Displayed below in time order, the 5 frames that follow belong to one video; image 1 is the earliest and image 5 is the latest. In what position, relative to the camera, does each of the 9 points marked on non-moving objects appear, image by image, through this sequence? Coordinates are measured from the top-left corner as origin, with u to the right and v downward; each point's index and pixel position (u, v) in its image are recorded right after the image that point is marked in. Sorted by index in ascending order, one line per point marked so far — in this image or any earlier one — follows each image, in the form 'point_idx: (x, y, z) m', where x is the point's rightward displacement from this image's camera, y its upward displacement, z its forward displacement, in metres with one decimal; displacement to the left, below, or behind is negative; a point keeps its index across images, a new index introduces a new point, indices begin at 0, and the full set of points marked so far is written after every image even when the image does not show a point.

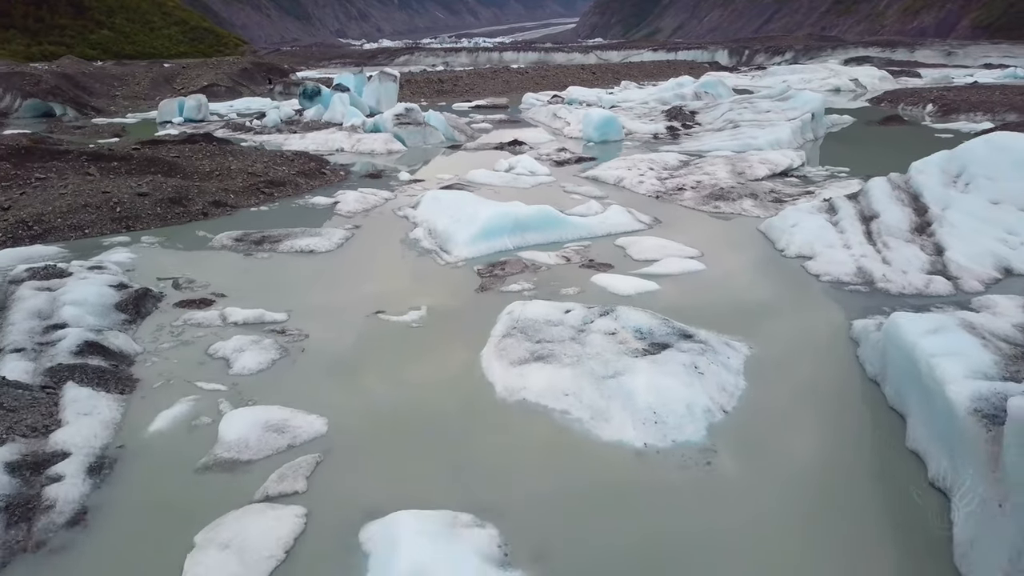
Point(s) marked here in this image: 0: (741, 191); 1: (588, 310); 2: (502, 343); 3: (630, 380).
0: (+3.0, +1.2, +10.6) m
1: (+0.6, -0.2, +6.0) m
2: (0.0, -0.3, +5.8) m
3: (+0.7, -0.6, +4.8) m
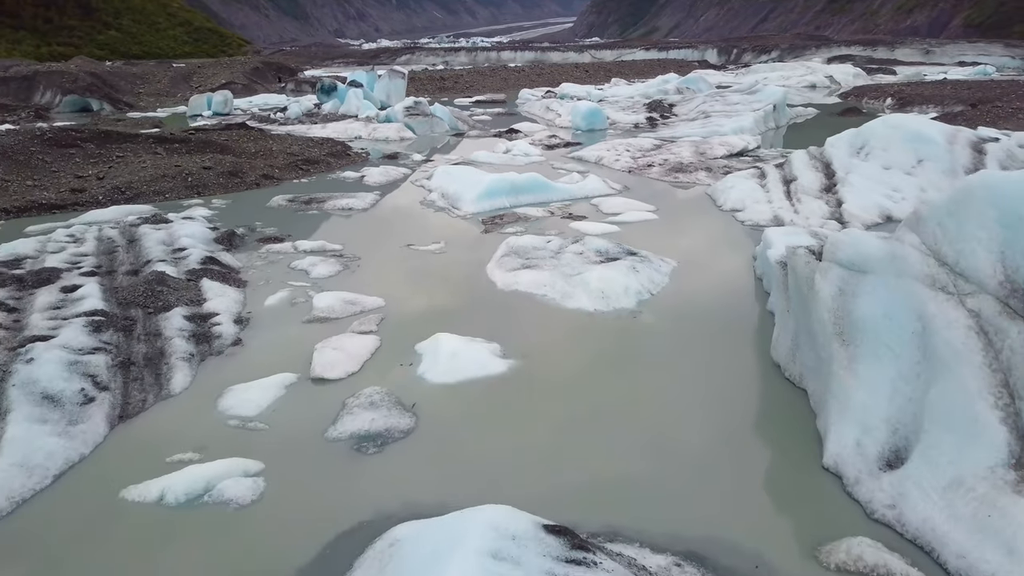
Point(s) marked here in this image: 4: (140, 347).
0: (+2.9, +1.9, +12.9) m
1: (+0.5, +0.5, +8.3) m
2: (-0.1, +0.3, +8.0) m
3: (+0.7, +0.1, +7.0) m
4: (-2.5, -0.4, +5.6) m
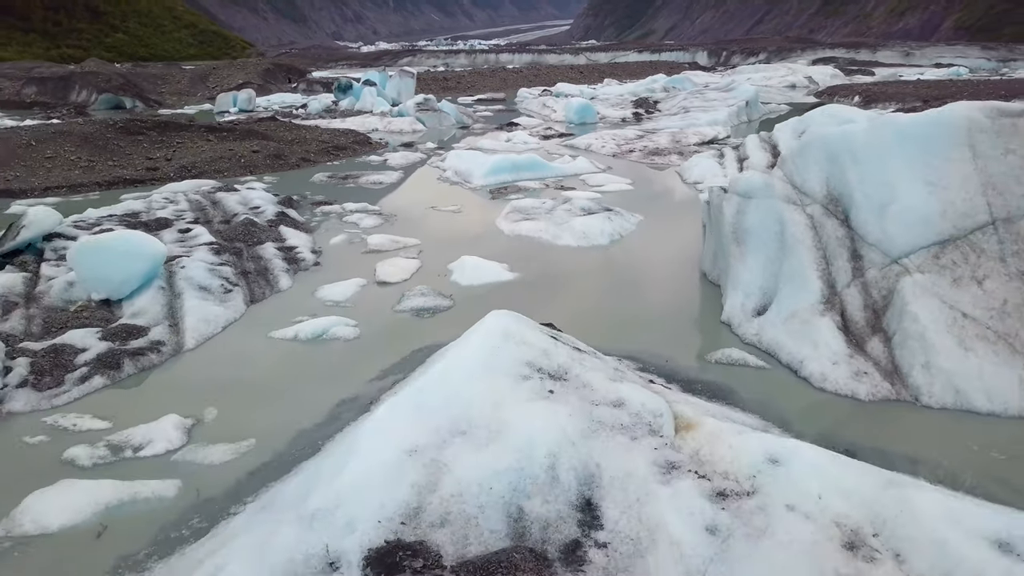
0: (+2.9, +2.5, +15.1) m
1: (+0.6, +1.1, +10.5) m
2: (0.0, +0.9, +10.2) m
3: (+0.7, +0.7, +9.2) m
4: (-2.5, +0.3, +7.8) m
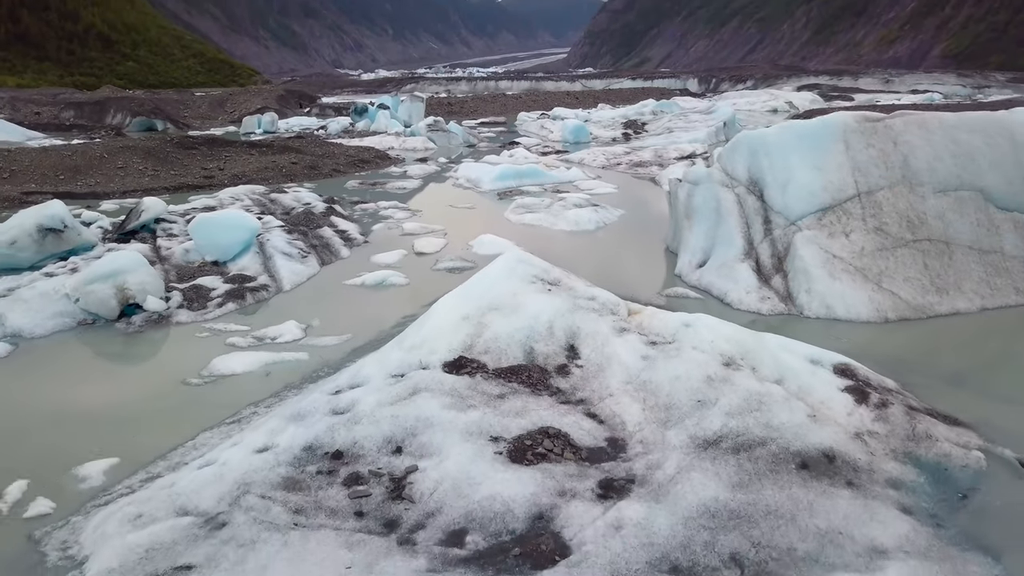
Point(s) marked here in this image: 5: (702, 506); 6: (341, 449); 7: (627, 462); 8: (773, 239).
0: (+3.0, +2.6, +17.4) m
1: (+0.6, +1.4, +12.8) m
2: (0.0, +1.2, +12.5) m
3: (+0.8, +1.0, +11.5) m
4: (-2.4, +0.6, +10.0) m
5: (+0.9, -1.0, +3.9) m
6: (-0.9, -0.9, +4.4) m
7: (+0.6, -0.9, +4.4) m
8: (+2.5, +0.5, +7.8) m
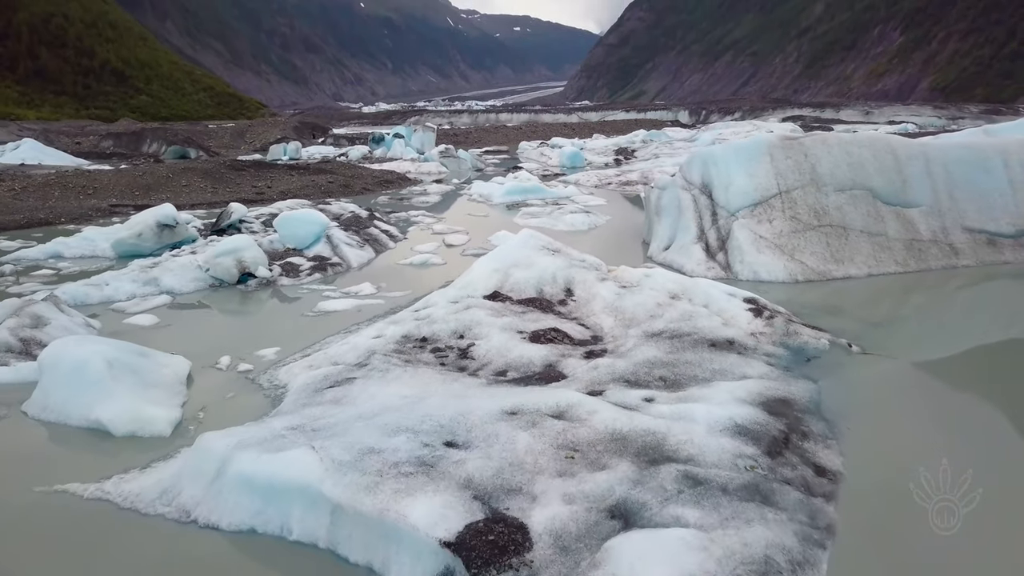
0: (+3.1, +2.6, +20.2) m
1: (+0.8, +1.5, +15.5) m
2: (+0.2, +1.3, +15.2) m
3: (+0.9, +1.2, +14.2) m
4: (-2.3, +0.8, +12.7) m
5: (+1.1, -0.6, +6.5) m
6: (-0.7, -0.4, +7.0) m
7: (+0.8, -0.5, +7.0) m
8: (+2.6, +0.8, +10.5) m
